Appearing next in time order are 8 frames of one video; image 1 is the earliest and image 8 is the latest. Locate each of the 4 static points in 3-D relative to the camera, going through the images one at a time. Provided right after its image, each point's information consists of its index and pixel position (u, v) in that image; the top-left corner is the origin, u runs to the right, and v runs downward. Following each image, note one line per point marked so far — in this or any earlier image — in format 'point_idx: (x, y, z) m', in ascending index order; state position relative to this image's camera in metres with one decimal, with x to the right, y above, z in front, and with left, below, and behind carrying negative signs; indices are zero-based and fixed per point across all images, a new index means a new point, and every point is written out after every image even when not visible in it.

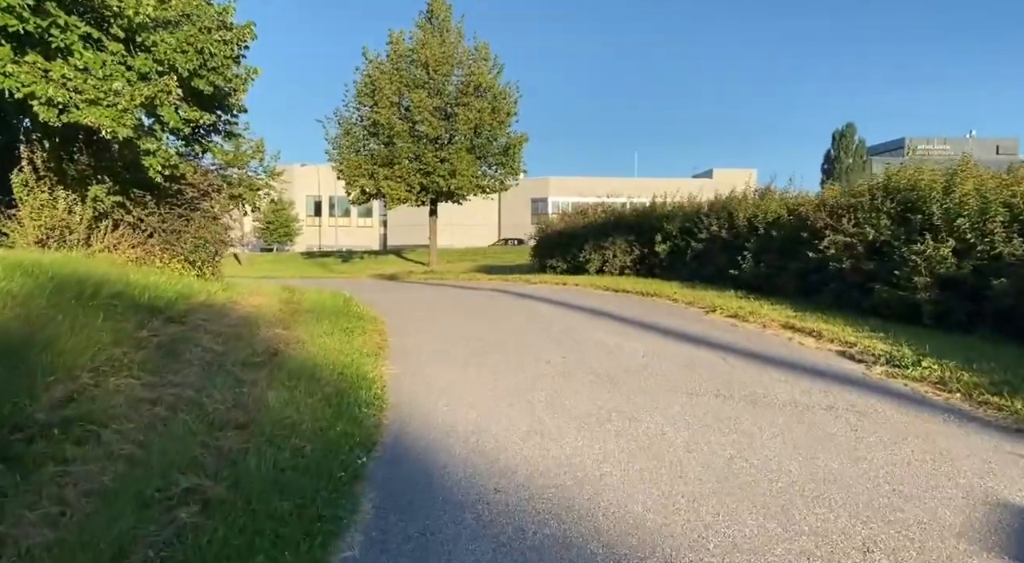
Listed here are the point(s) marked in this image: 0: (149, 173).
0: (-5.9, +1.8, +11.3) m
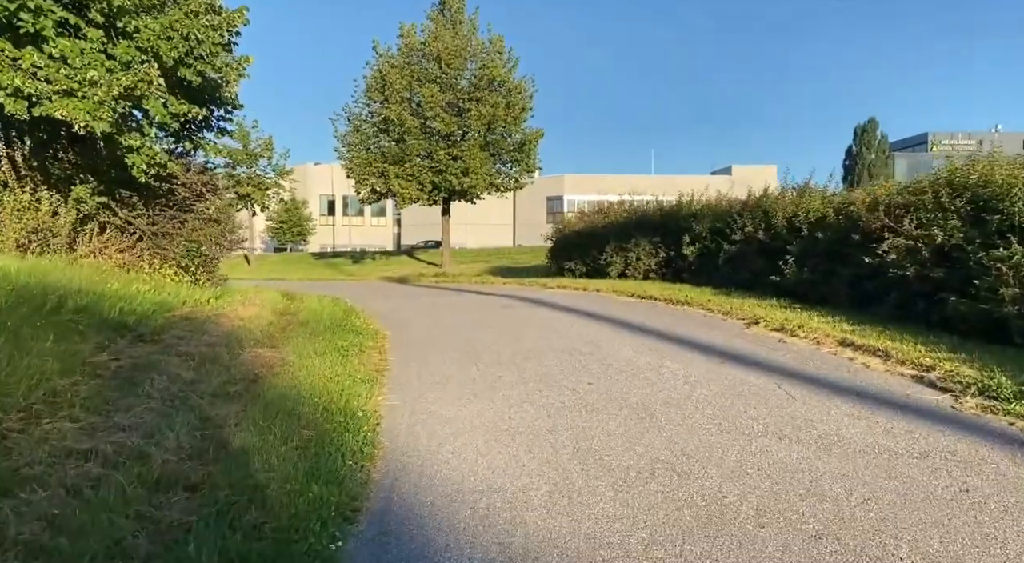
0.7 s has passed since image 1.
0: (-5.6, +1.6, +10.4) m
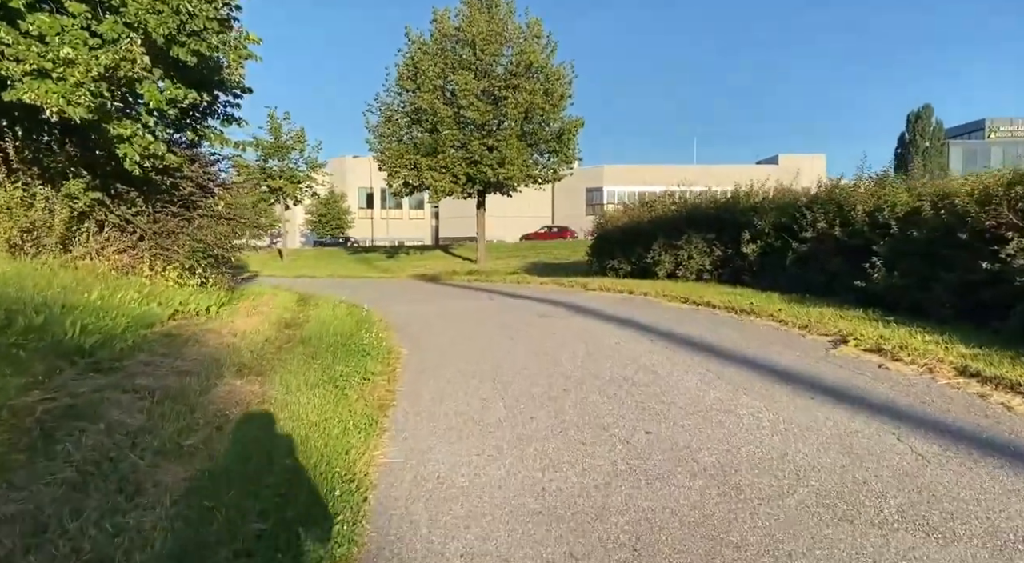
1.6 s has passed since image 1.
0: (-5.1, +1.6, +9.3) m
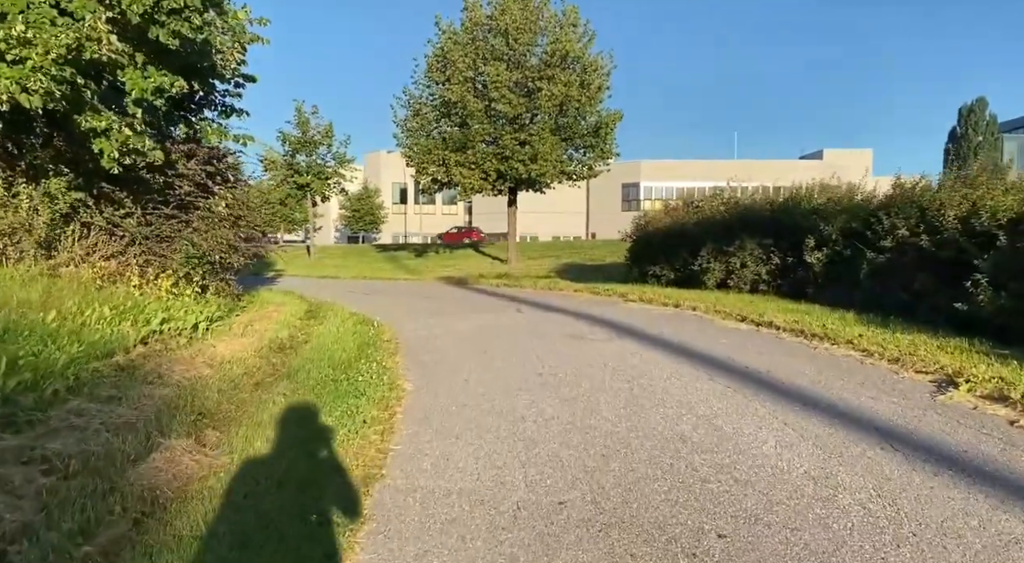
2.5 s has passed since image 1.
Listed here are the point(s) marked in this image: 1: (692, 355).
0: (-4.8, +1.4, +8.2) m
1: (+2.0, -0.8, +7.6) m
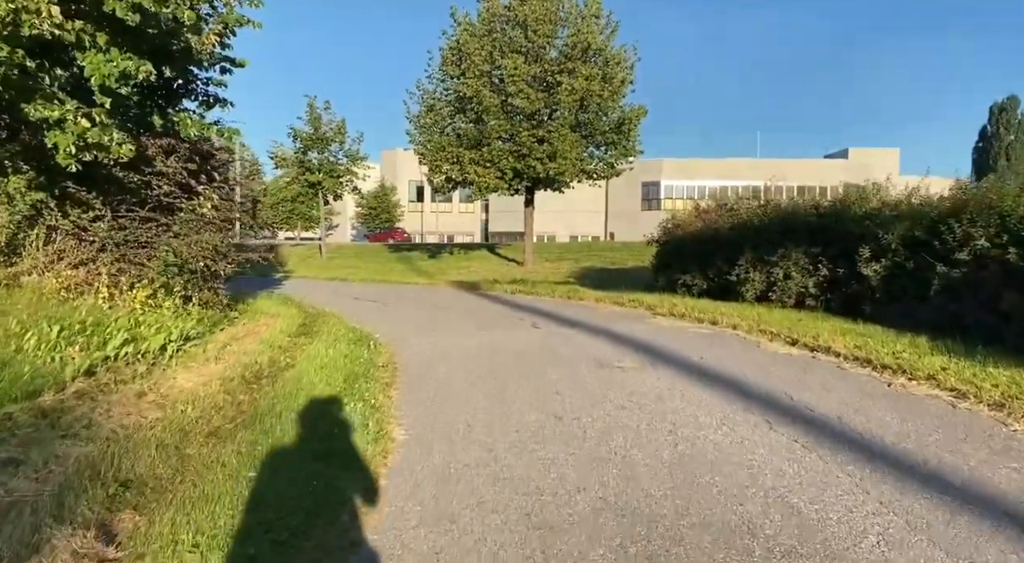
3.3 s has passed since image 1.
0: (-4.6, +1.3, +7.1) m
1: (+2.1, -1.0, +6.3) m
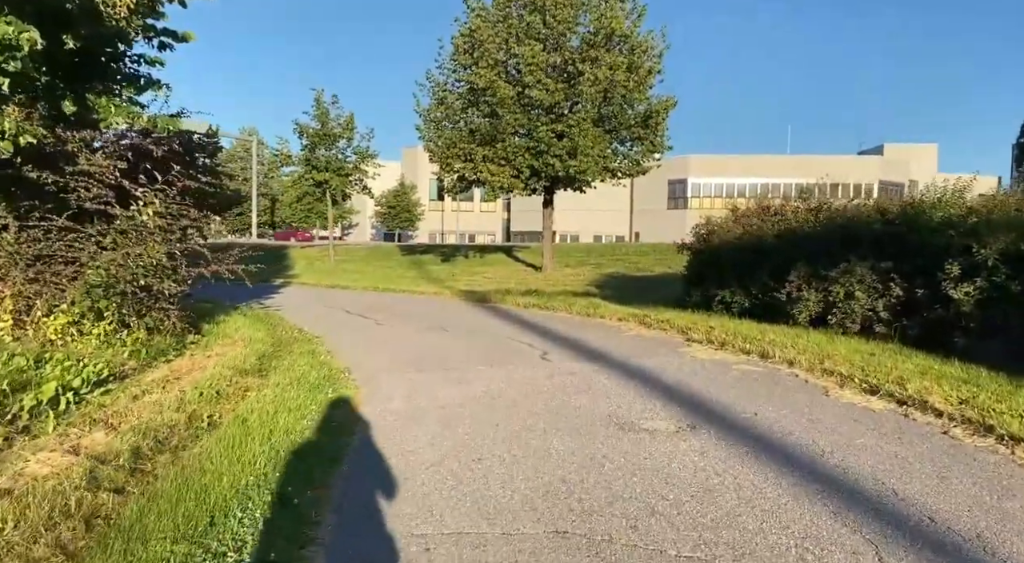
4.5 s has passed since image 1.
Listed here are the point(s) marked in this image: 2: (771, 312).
0: (-4.6, +1.0, +5.5) m
1: (+2.1, -1.3, +4.5) m
2: (+4.2, -0.4, +11.3) m
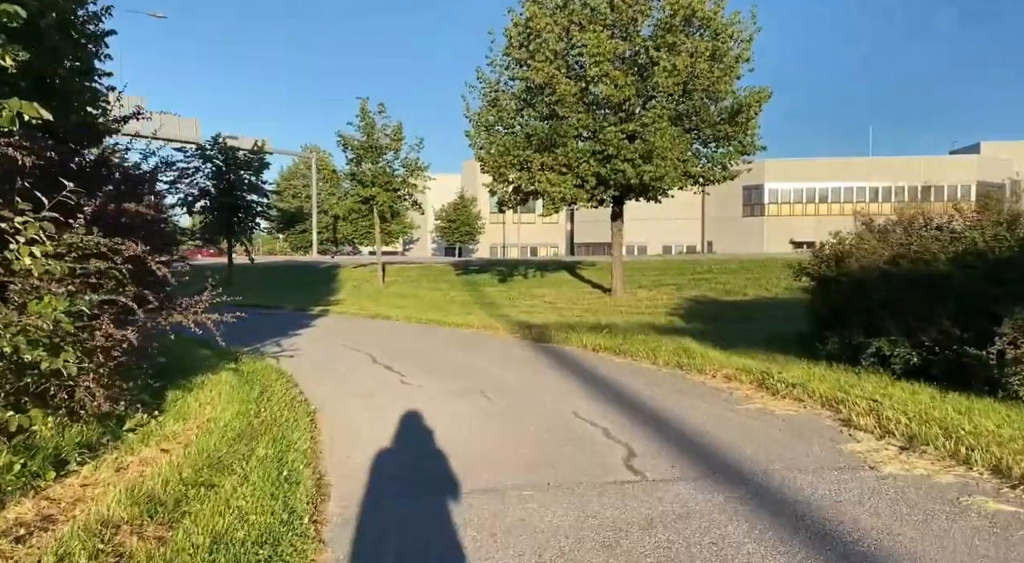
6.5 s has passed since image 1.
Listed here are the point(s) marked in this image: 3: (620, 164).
0: (-4.4, +0.4, +2.8) m
1: (+2.2, -1.7, +1.2) m
2: (+4.9, -1.0, +7.8) m
3: (+2.9, +3.1, +18.7) m
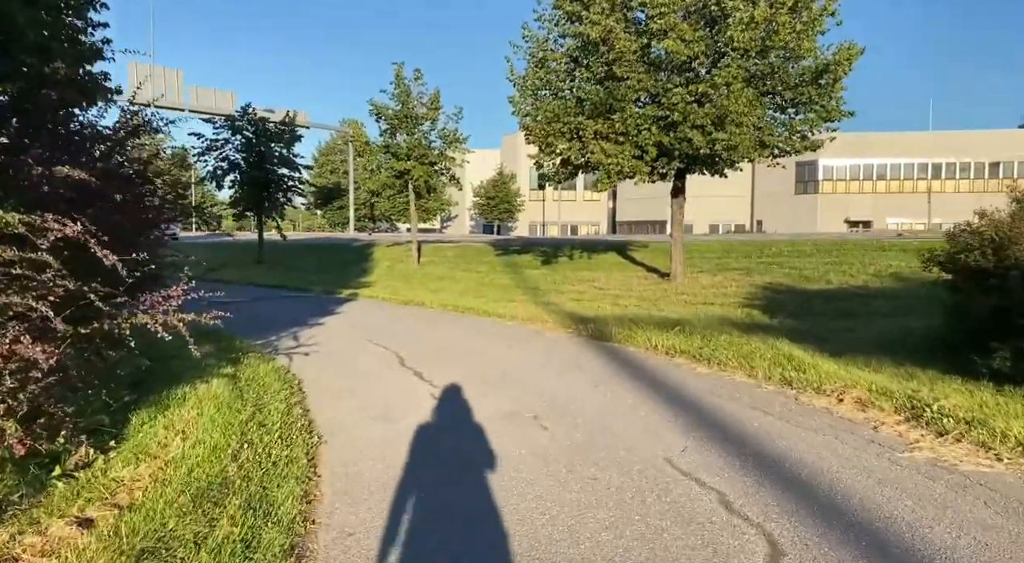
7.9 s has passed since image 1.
0: (-4.1, +0.4, +1.0) m
1: (+2.4, -1.9, -1.0) m
2: (+5.5, -1.0, +5.5) m
3: (+4.1, +3.5, +16.3) m
